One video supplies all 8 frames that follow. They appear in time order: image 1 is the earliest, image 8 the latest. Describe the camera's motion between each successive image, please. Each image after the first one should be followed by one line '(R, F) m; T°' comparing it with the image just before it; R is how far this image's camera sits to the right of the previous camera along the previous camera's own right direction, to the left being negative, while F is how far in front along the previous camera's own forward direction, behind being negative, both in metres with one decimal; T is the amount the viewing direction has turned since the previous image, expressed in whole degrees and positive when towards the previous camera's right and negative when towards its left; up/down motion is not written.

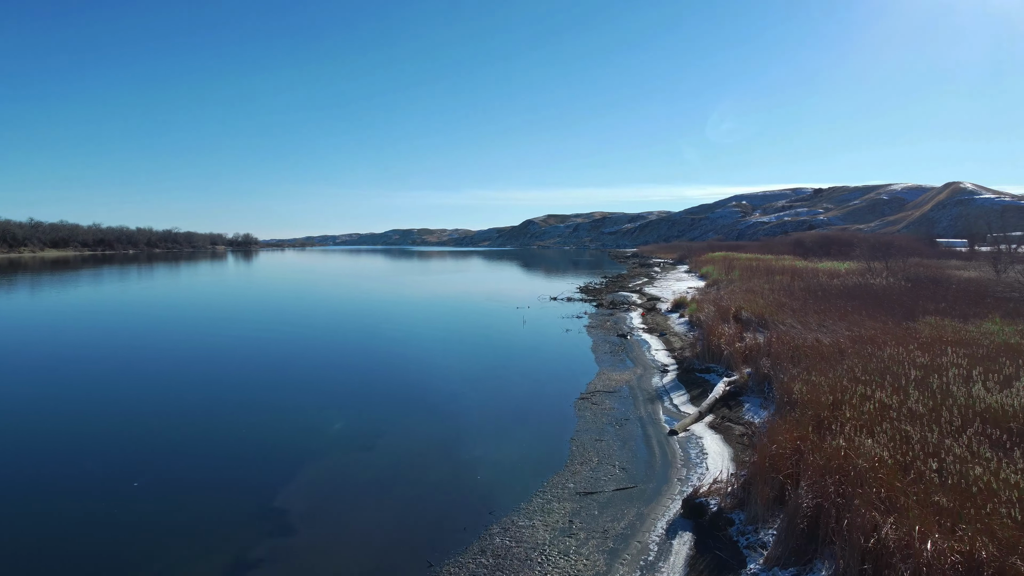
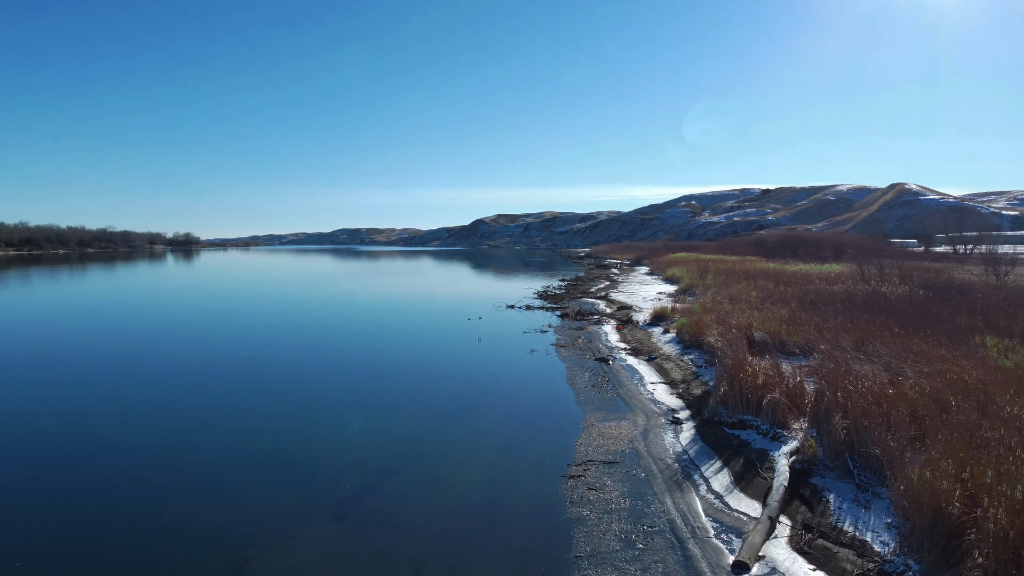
(0.0, +3.1) m; +5°
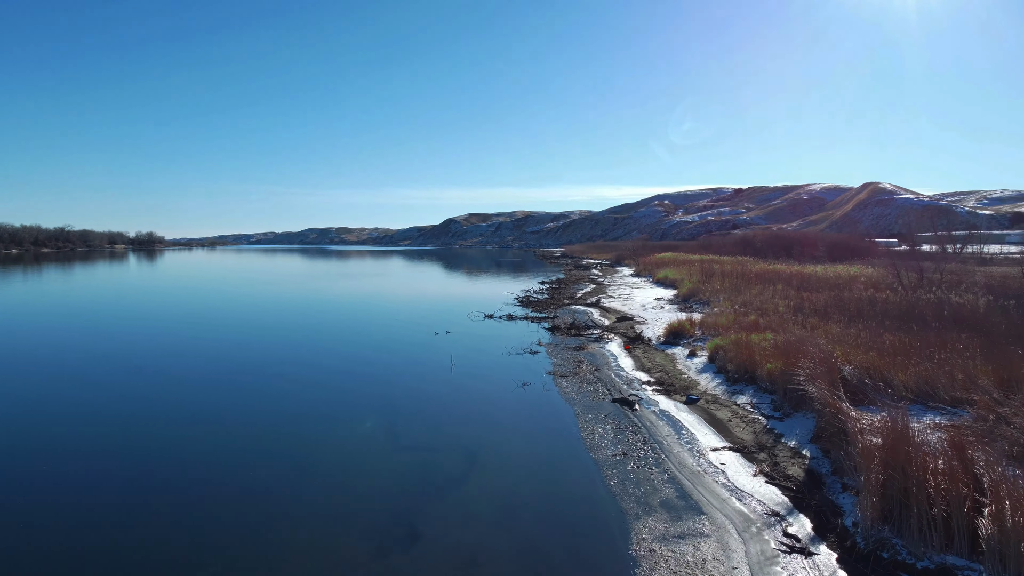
(-0.3, +3.3) m; +3°
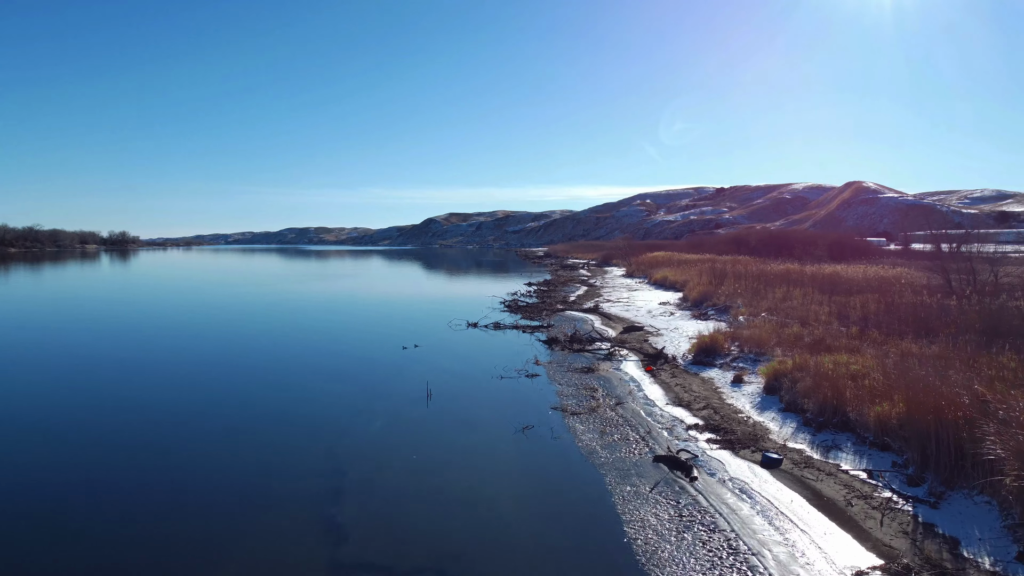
(-0.2, +2.6) m; +2°
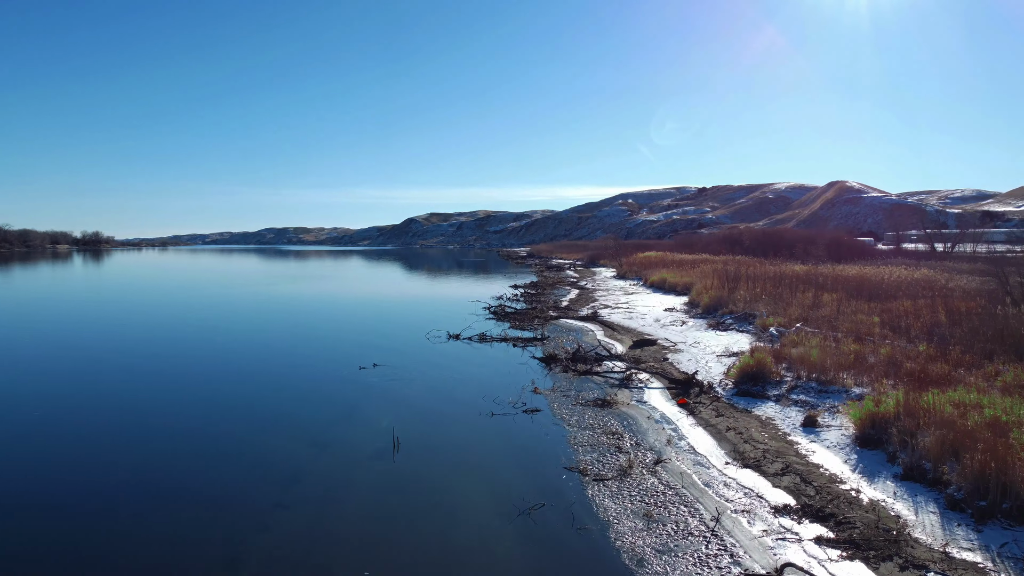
(-0.2, +2.3) m; +2°
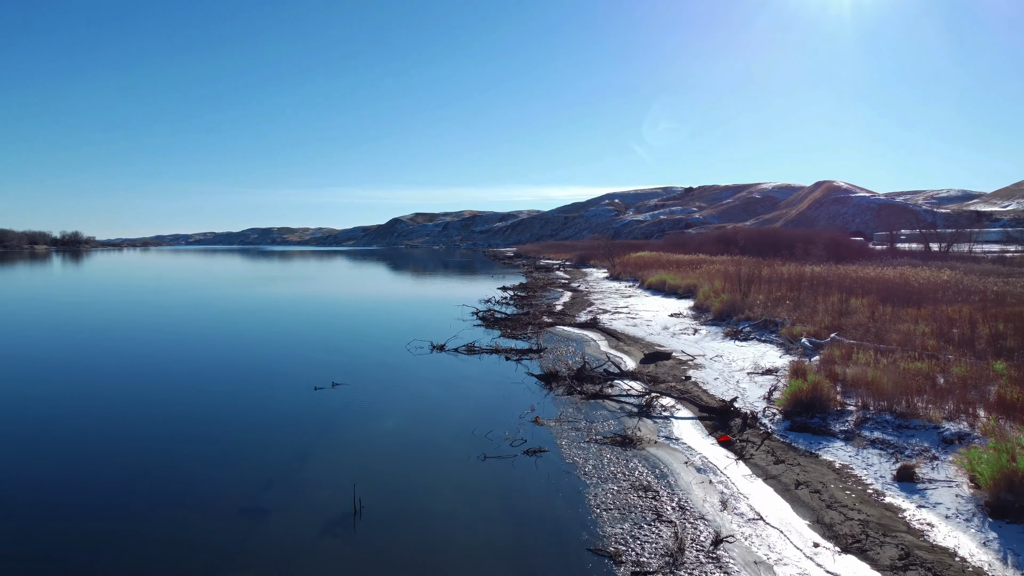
(-0.1, +1.7) m; +2°
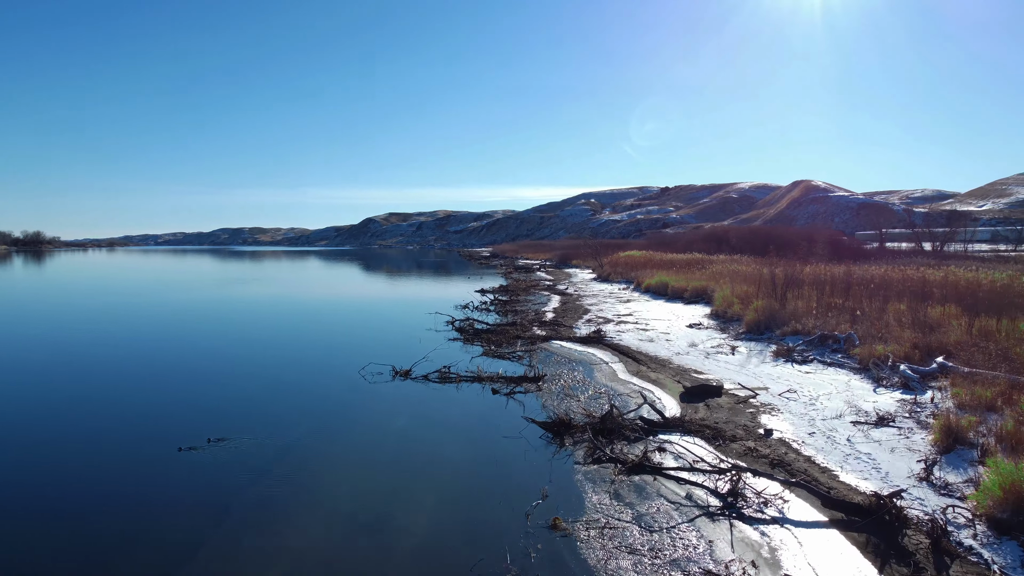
(-0.2, +3.1) m; +3°
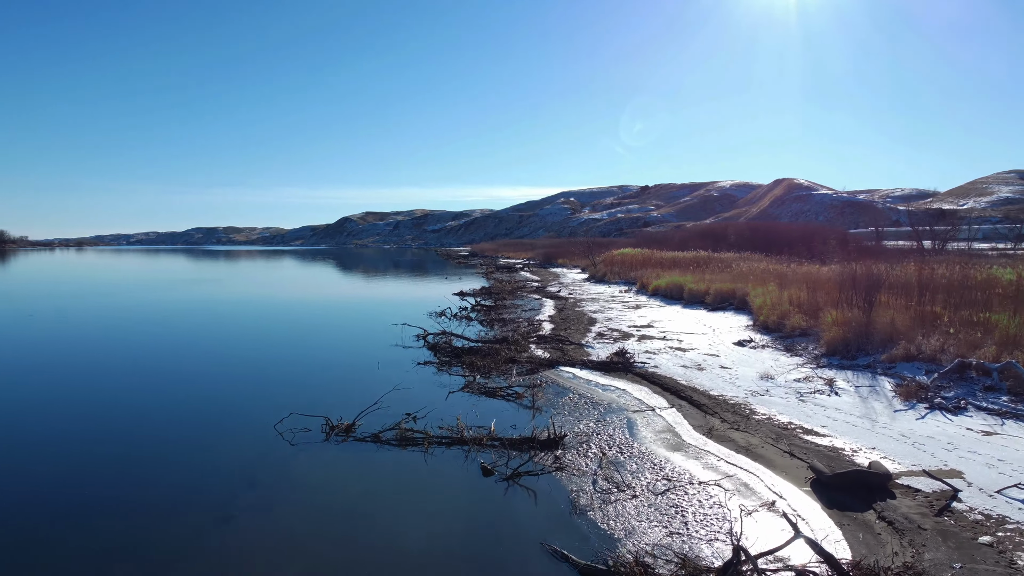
(-0.3, +3.4) m; +3°
